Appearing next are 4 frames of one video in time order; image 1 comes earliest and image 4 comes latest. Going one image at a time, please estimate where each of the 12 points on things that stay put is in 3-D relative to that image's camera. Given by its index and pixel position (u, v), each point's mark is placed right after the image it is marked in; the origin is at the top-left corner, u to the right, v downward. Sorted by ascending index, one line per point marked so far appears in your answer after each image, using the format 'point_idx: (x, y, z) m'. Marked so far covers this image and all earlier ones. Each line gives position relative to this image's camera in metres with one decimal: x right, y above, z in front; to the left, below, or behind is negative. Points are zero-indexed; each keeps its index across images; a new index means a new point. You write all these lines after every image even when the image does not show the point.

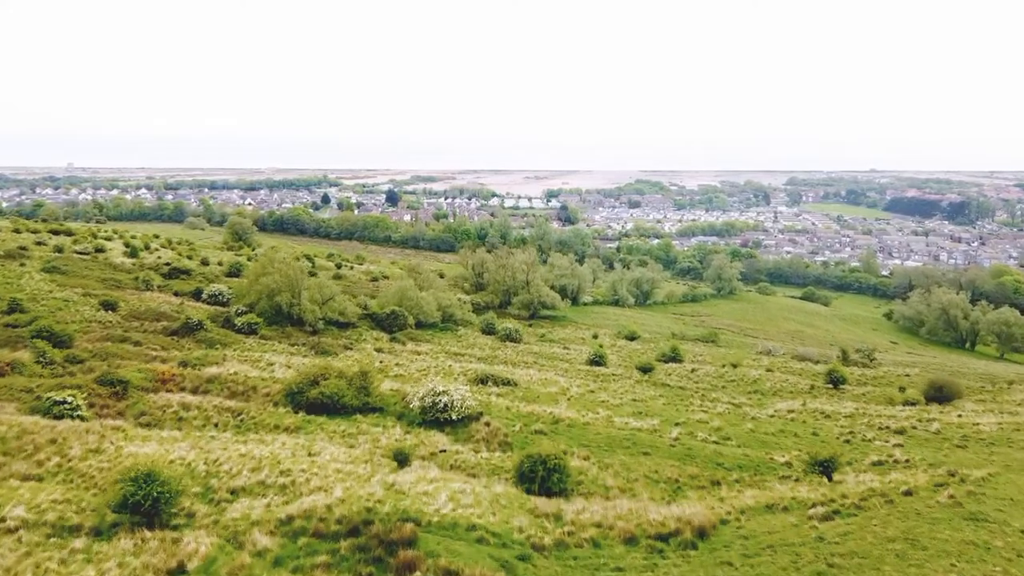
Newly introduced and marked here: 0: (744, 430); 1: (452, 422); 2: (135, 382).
0: (+6.3, -3.8, +18.8) m
1: (-1.5, -3.3, +17.2) m
2: (-10.5, -2.6, +19.3) m
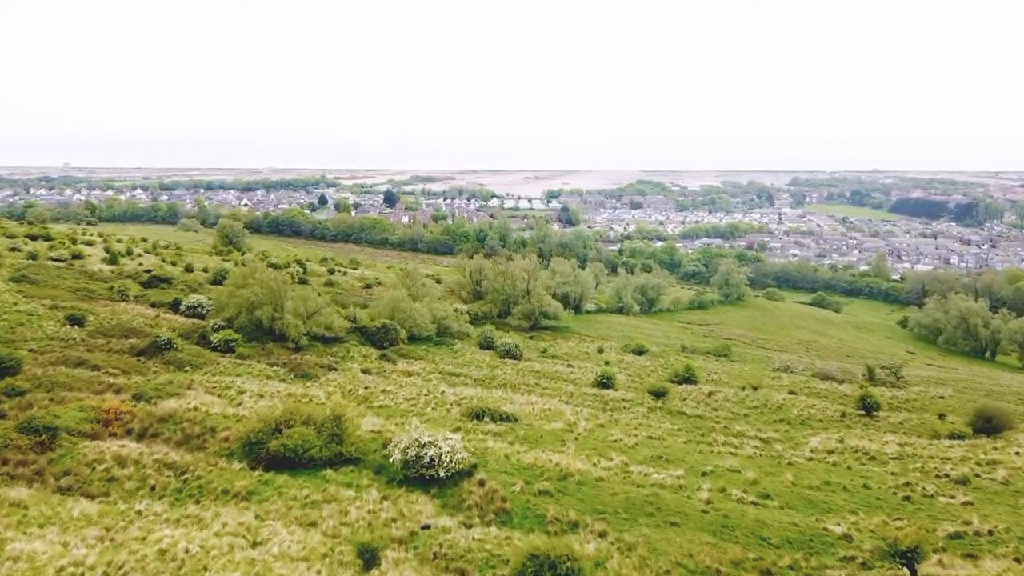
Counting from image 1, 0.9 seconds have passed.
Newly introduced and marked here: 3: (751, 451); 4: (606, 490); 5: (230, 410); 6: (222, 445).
0: (+6.2, -4.5, +16.1) m
1: (-1.5, -4.0, +14.4) m
2: (-10.5, -3.2, +16.5) m
3: (+6.6, -4.5, +19.2) m
4: (+1.9, -4.2, +14.5) m
5: (-7.9, -3.4, +19.6) m
6: (-6.6, -3.6, +16.0) m
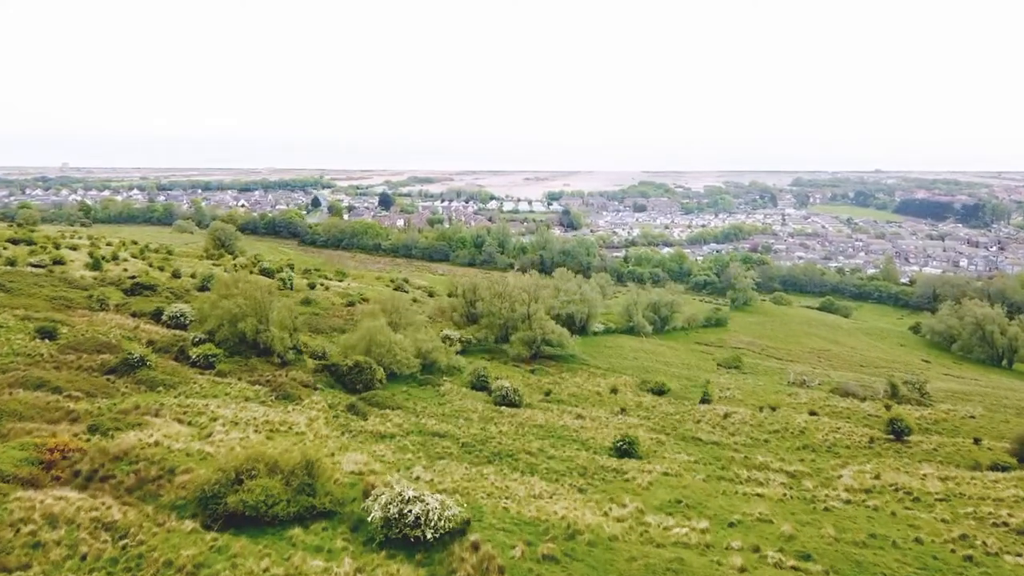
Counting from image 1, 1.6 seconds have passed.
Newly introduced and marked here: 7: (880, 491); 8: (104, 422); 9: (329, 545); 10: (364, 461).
0: (+6.2, -5.0, +13.9) m
1: (-1.5, -4.5, +12.3) m
2: (-10.5, -3.7, +14.4) m
3: (+6.6, -5.0, +17.1) m
4: (+1.9, -4.7, +12.4) m
5: (-7.9, -3.9, +17.5) m
6: (-6.6, -4.1, +13.9) m
7: (+9.5, -5.2, +18.1) m
8: (-11.3, -3.7, +19.3) m
9: (-3.2, -4.4, +12.2) m
10: (-3.5, -4.1, +16.8) m
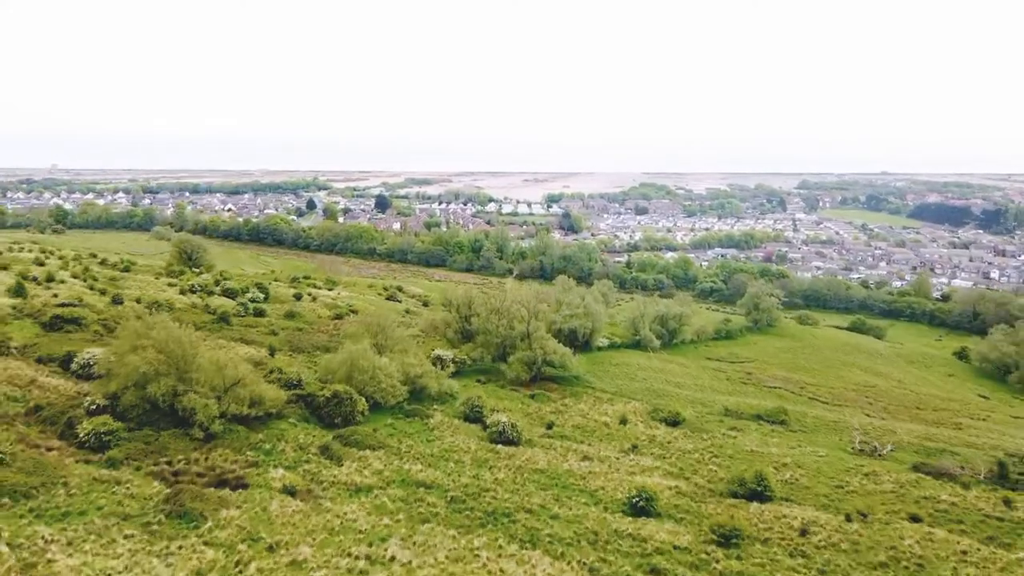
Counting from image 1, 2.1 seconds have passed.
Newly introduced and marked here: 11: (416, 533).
0: (+6.1, -6.7, +6.4) m
1: (-1.7, -6.2, +4.7) m
2: (-10.7, -5.5, +6.9) m
3: (+6.4, -6.8, +9.6) m
4: (+1.8, -6.5, +4.9) m
5: (-8.1, -5.7, +10.0) m
6: (-6.8, -5.8, +6.3) m
7: (+9.3, -7.0, +10.6) m
8: (-11.4, -5.5, +11.8) m
9: (-3.4, -6.2, +4.6) m
10: (-3.7, -5.9, +9.3) m
11: (-2.6, -6.3, +18.6) m
